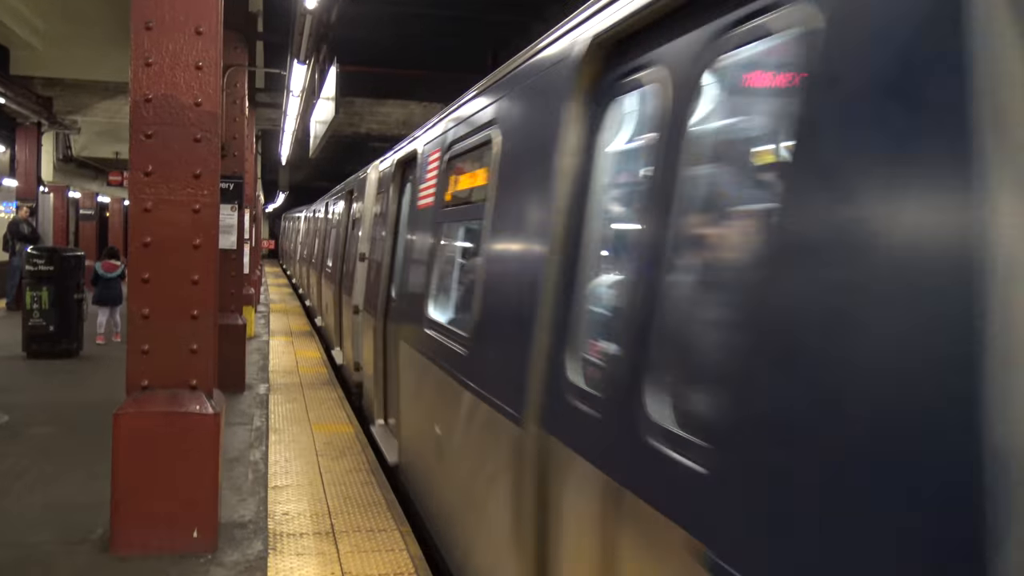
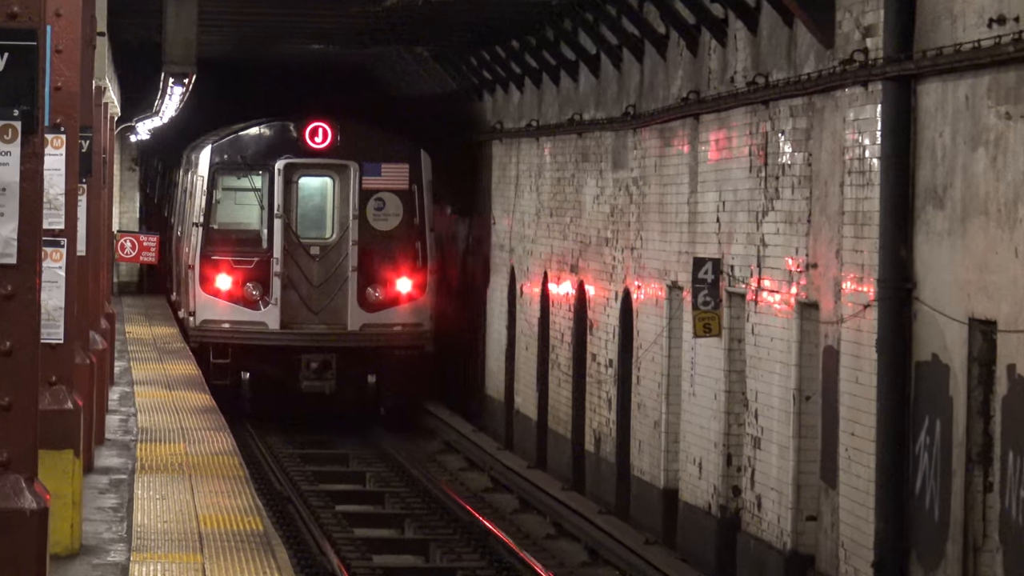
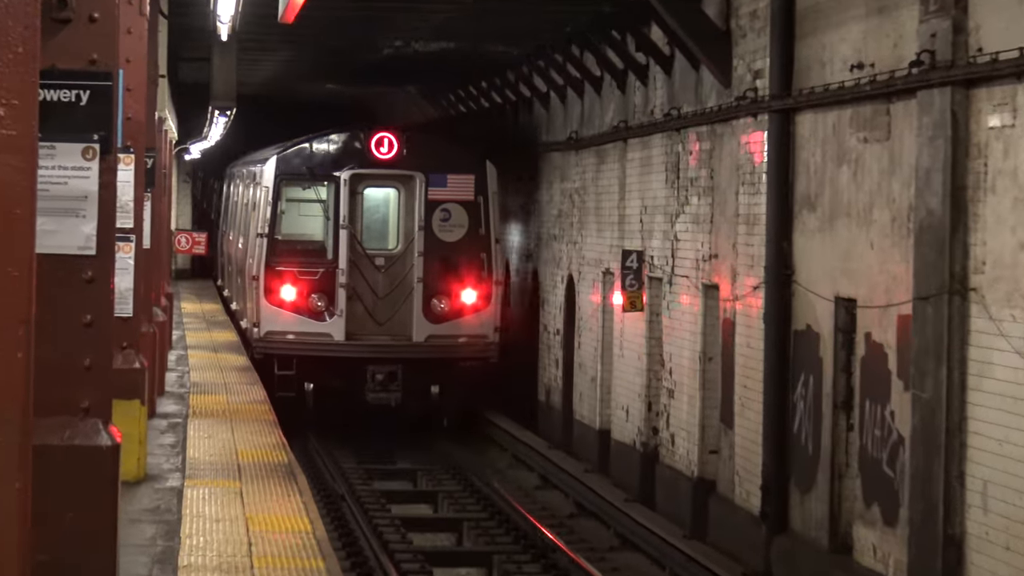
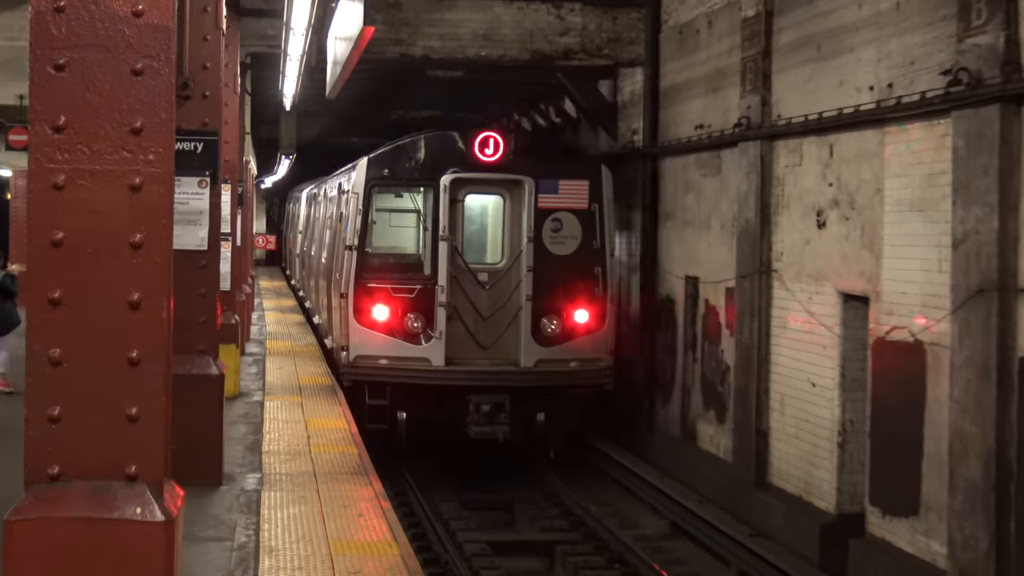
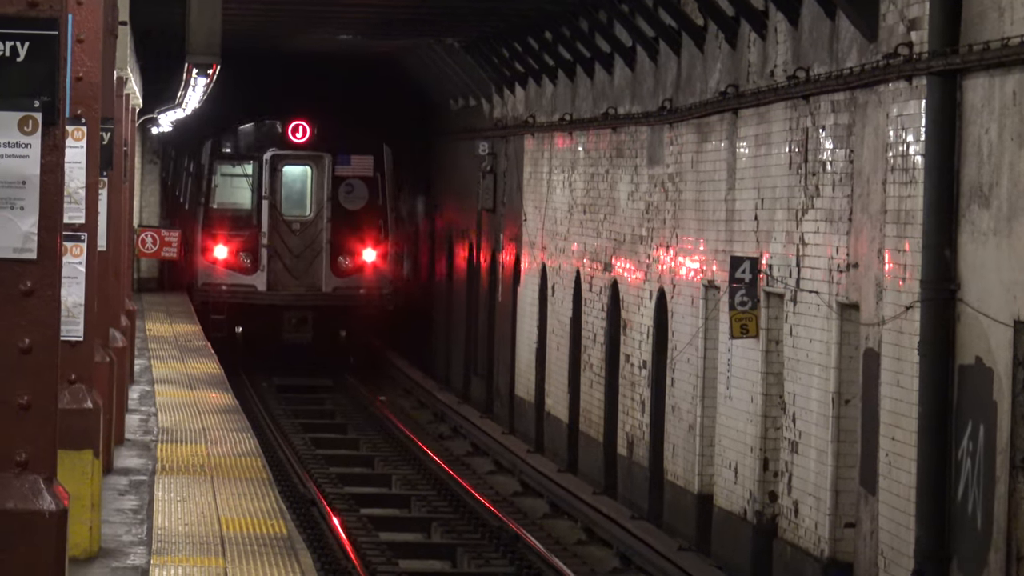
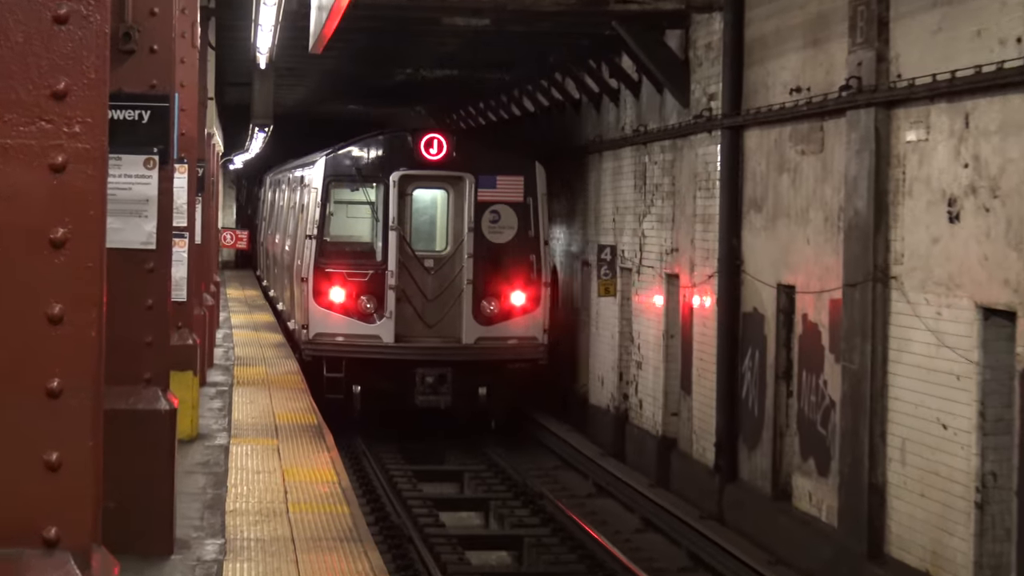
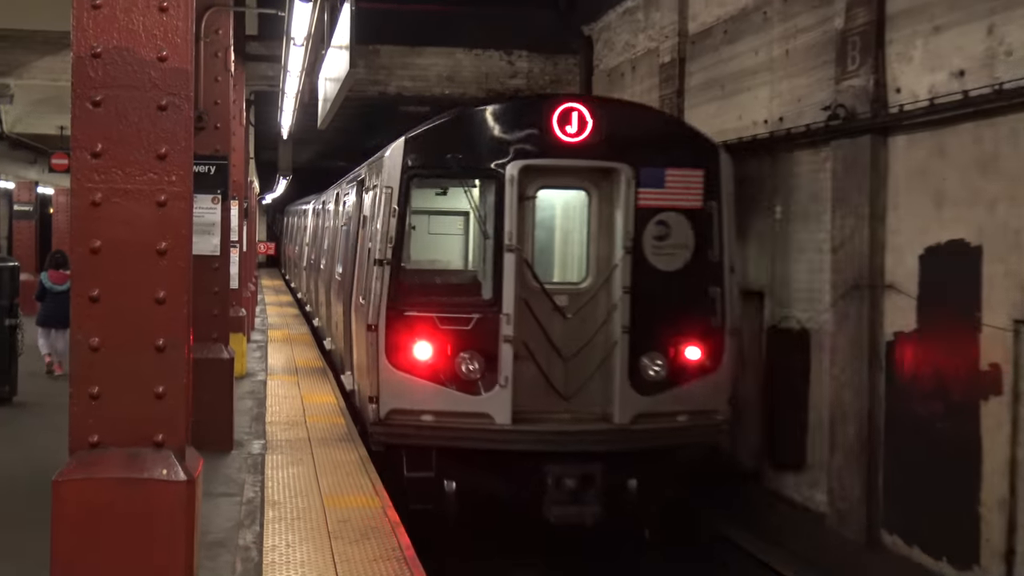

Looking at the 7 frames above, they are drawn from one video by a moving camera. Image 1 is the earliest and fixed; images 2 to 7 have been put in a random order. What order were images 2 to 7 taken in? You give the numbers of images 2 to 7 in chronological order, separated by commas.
7, 4, 6, 3, 2, 5
